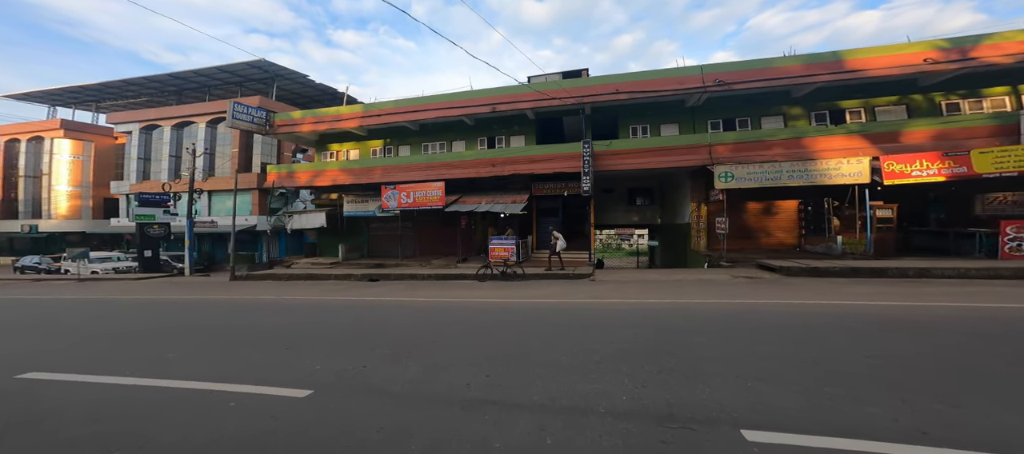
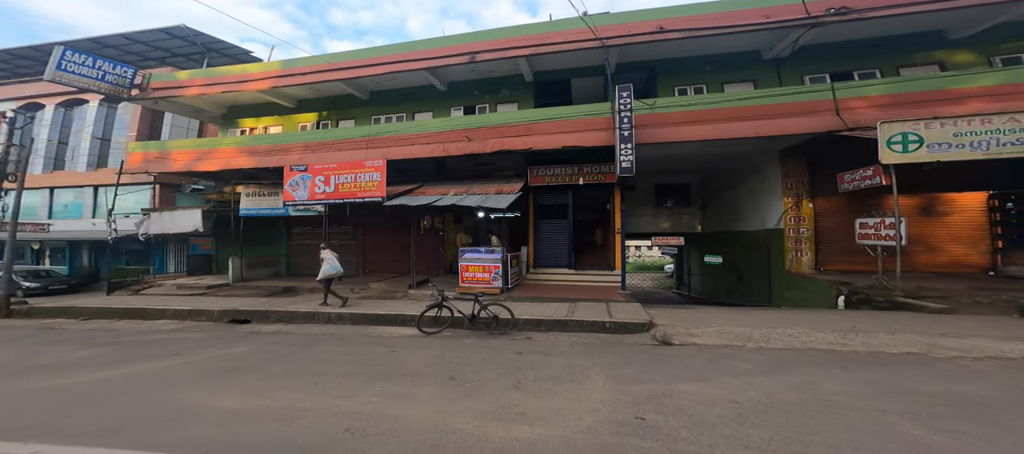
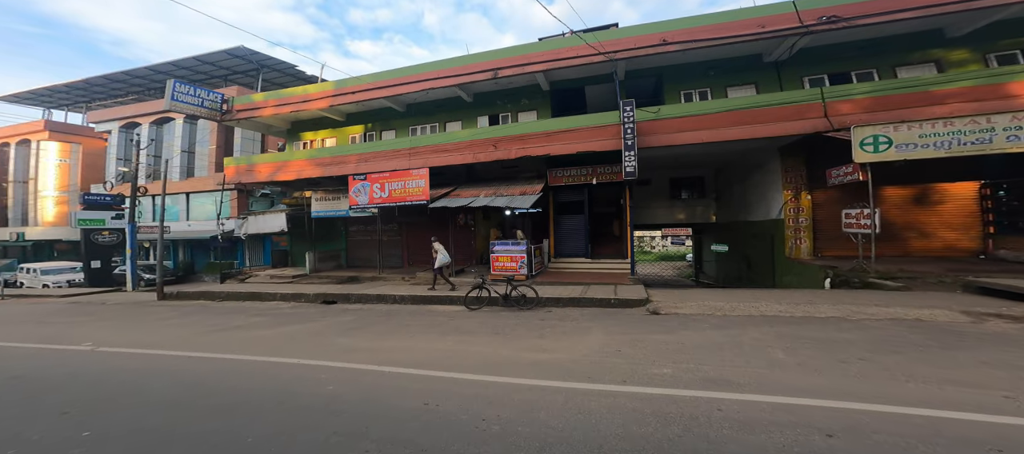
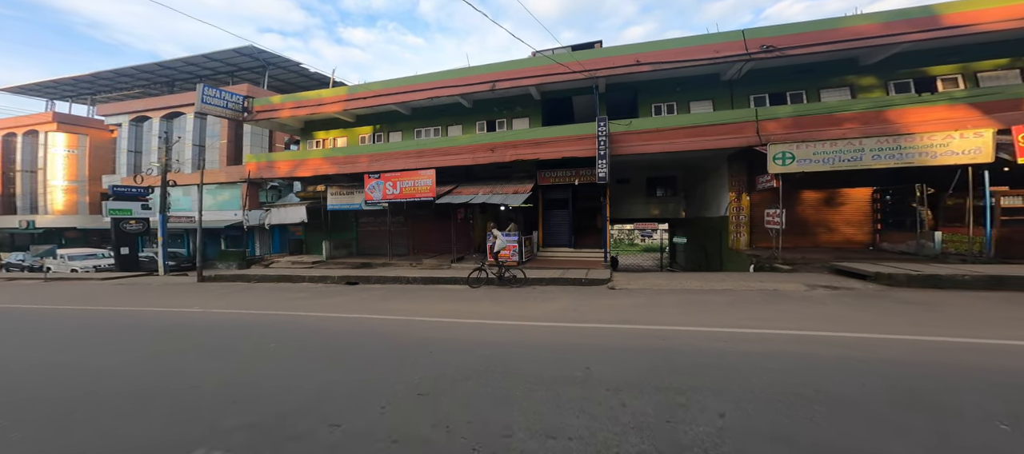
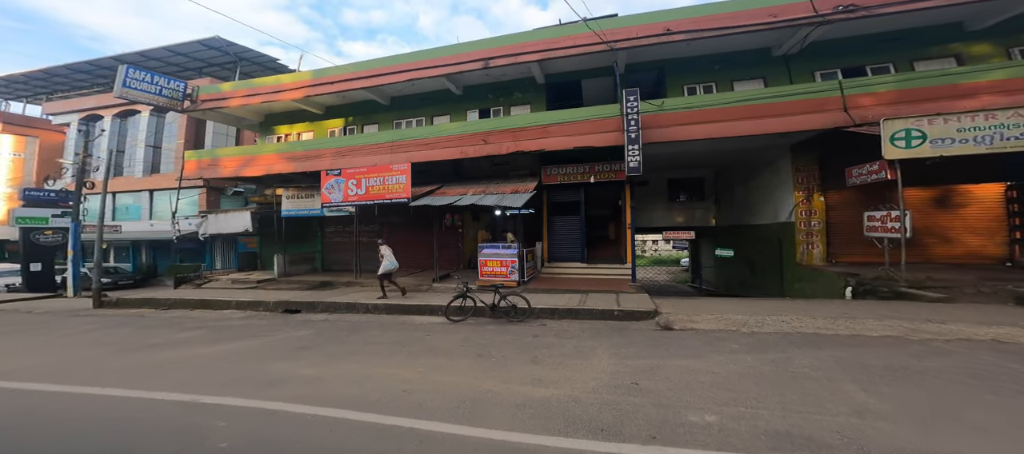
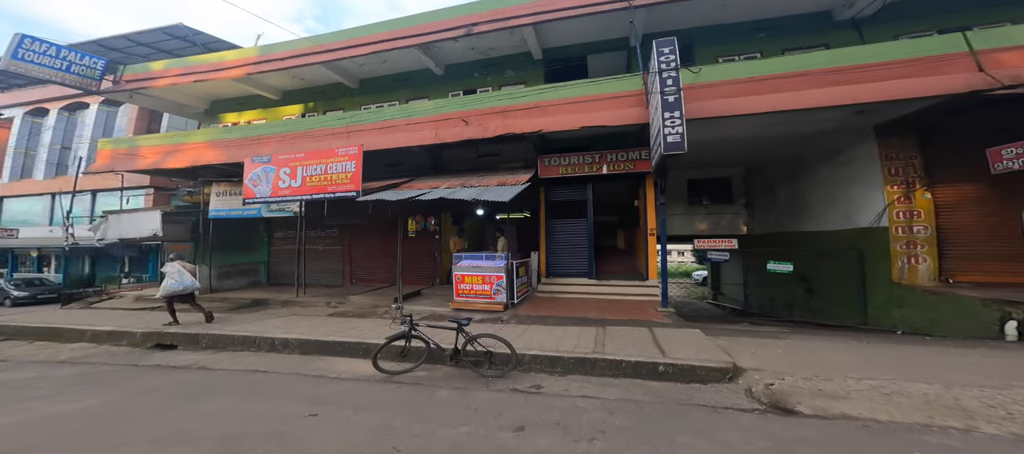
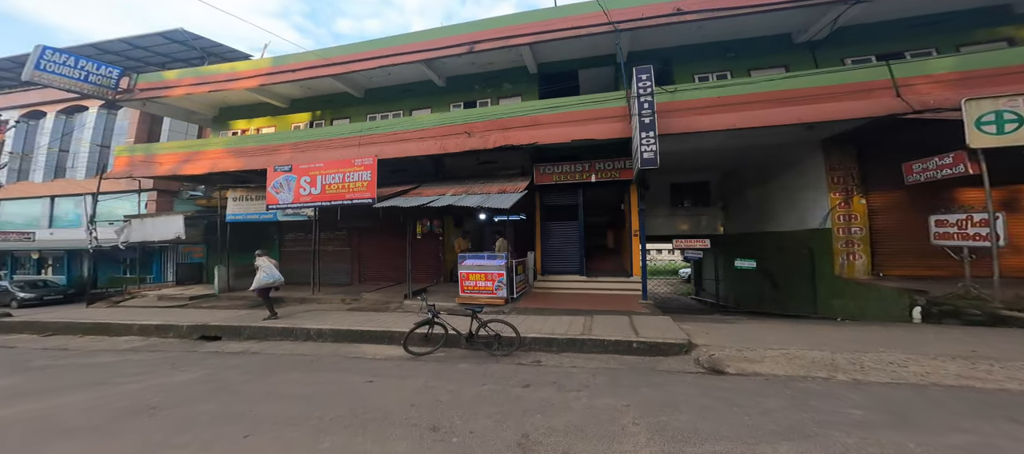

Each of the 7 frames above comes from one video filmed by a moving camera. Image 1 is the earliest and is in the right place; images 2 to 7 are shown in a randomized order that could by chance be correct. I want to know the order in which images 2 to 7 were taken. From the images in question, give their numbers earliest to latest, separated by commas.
4, 3, 5, 2, 7, 6
